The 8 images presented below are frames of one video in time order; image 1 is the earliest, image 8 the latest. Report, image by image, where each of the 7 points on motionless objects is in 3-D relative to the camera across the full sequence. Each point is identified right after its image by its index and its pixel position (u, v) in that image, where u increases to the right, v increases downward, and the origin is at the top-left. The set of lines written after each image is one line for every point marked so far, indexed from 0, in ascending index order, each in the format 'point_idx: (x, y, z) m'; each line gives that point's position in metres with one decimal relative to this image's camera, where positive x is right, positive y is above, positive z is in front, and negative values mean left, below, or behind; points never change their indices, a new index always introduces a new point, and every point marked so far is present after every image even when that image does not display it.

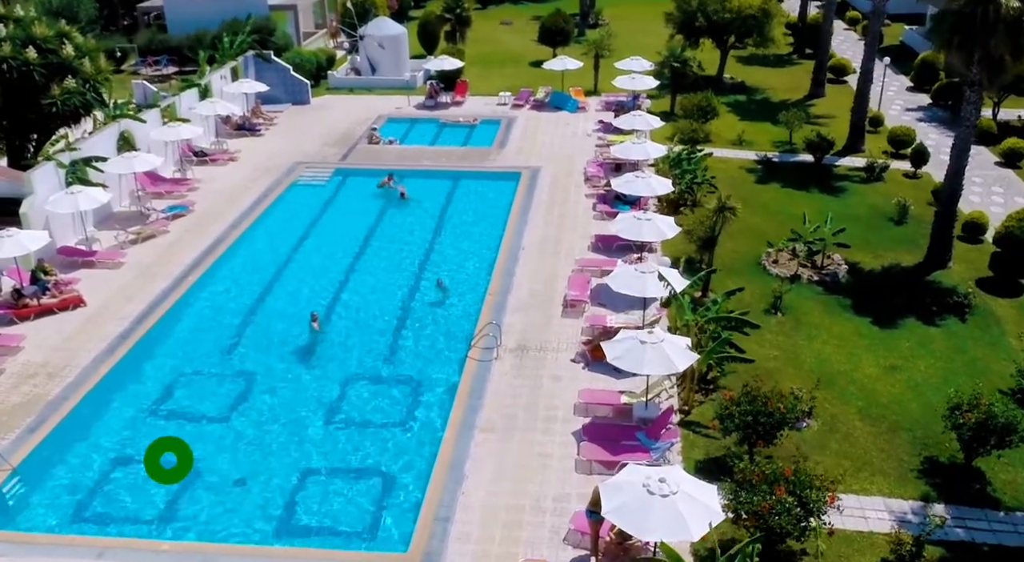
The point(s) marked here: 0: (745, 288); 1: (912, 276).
0: (+5.2, -0.2, +18.6) m
1: (+9.4, +0.1, +19.5) m
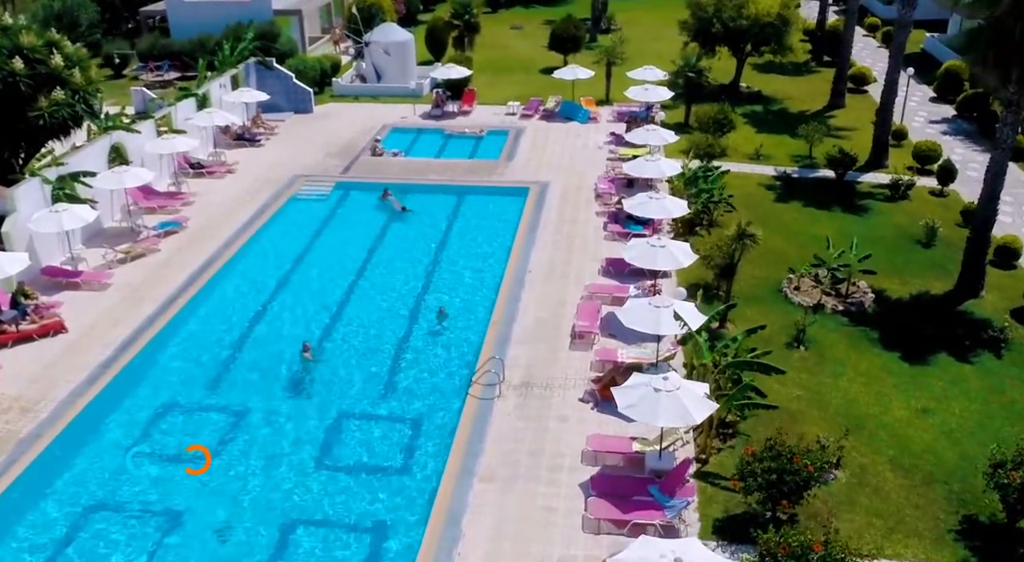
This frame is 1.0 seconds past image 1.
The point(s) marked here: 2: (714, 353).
0: (+5.3, -0.8, +17.5) m
1: (+9.5, -0.6, +18.3) m
2: (+3.5, -1.3, +14.5) m
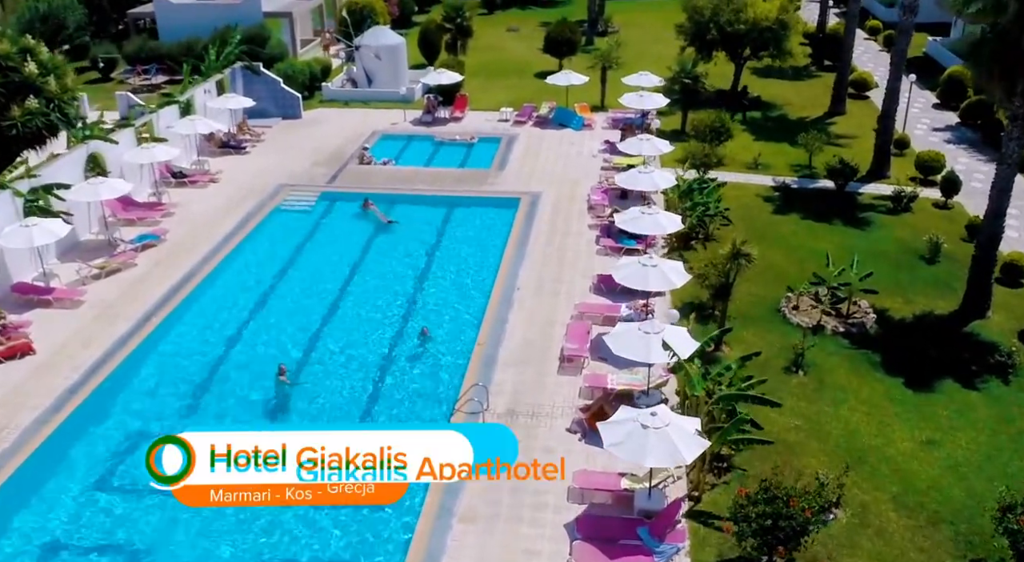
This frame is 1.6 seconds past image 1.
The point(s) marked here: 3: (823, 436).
0: (+5.1, -1.2, +16.8) m
1: (+9.2, -1.0, +17.6) m
2: (+3.3, -1.7, +13.8) m
3: (+5.3, -2.6, +14.1) m
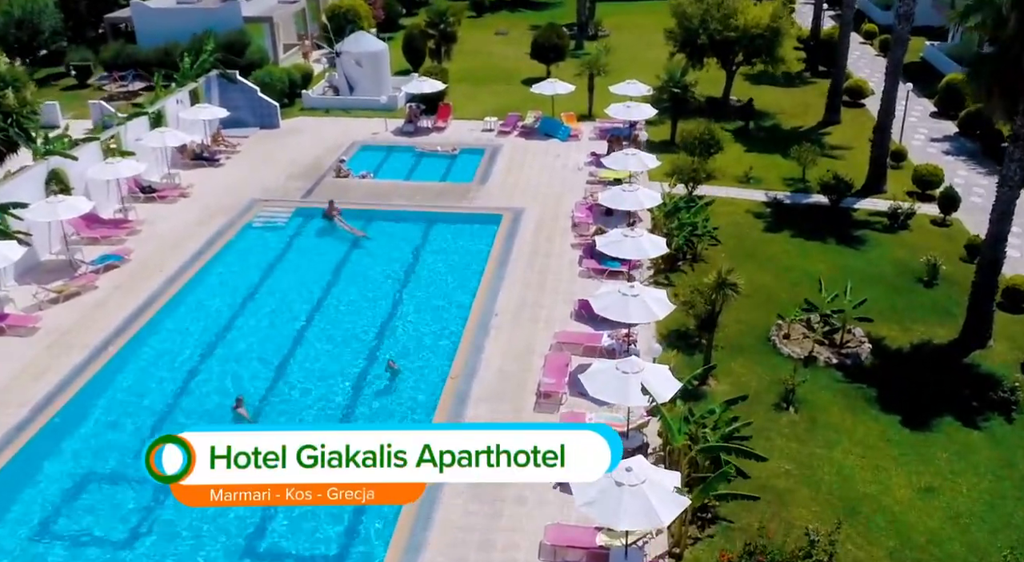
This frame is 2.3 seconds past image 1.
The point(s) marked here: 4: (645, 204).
0: (+4.6, -1.8, +15.9) m
1: (+8.7, -1.6, +16.7) m
2: (+2.8, -2.3, +12.9) m
3: (+4.8, -3.2, +13.2) m
4: (+3.2, +1.8, +19.9) m
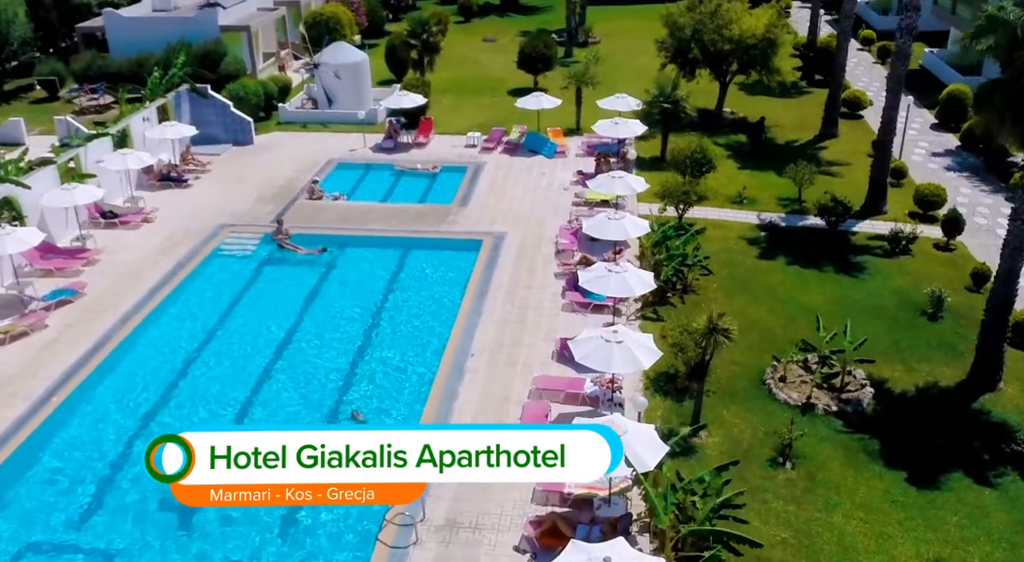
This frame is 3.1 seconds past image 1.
0: (+4.1, -2.6, +14.7) m
1: (+8.3, -2.3, +15.5) m
2: (+2.3, -3.0, +11.7) m
3: (+4.4, -4.0, +12.0) m
4: (+2.7, +1.1, +18.7) m
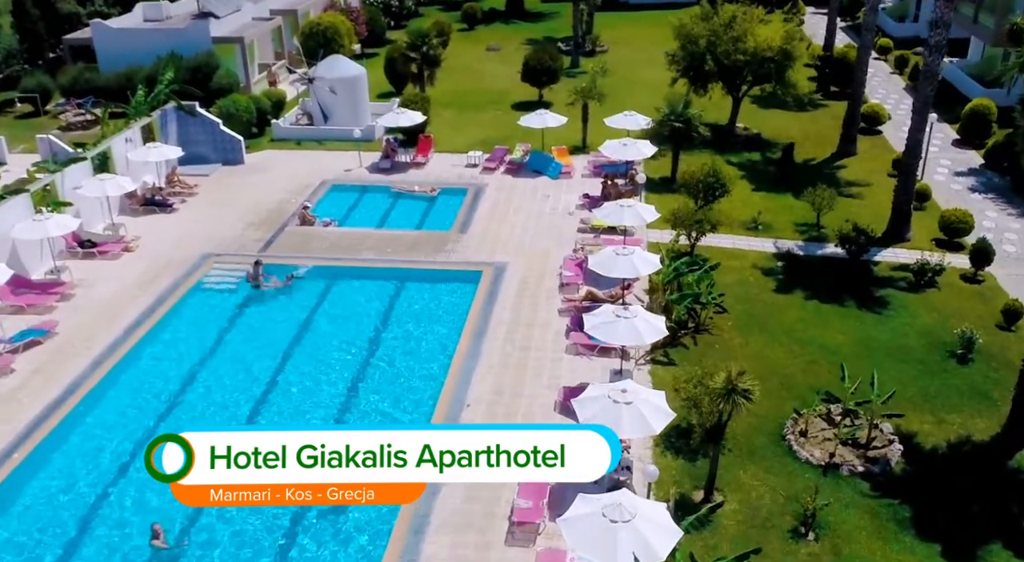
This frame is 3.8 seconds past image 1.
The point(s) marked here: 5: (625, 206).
0: (+4.1, -3.4, +13.5) m
1: (+8.2, -3.1, +14.2) m
2: (+2.3, -3.9, +10.4) m
3: (+4.3, -4.8, +10.7) m
4: (+2.7, +0.2, +17.4) m
5: (+2.7, +1.8, +19.9) m
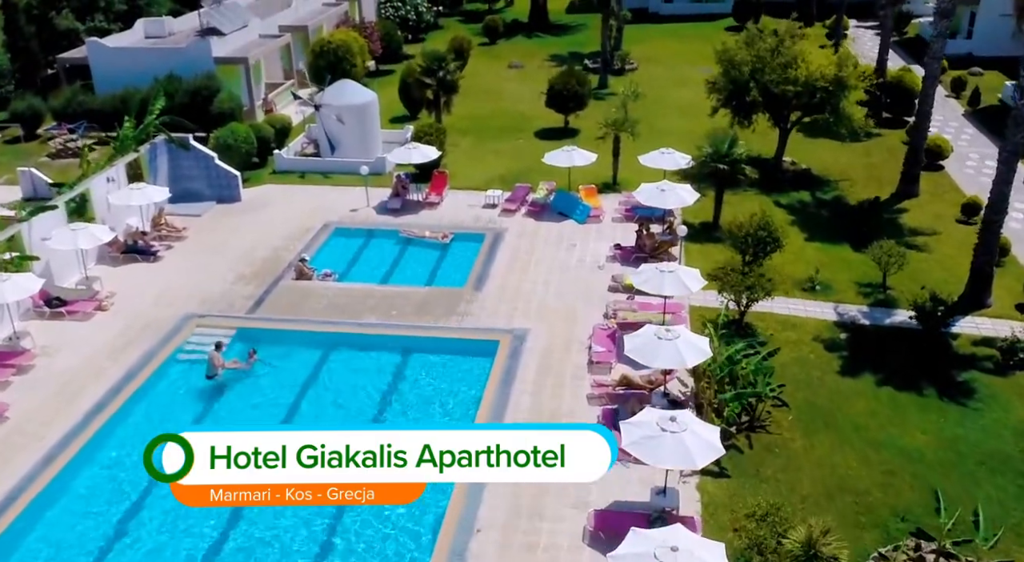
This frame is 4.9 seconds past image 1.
0: (+4.3, -5.0, +10.7) m
1: (+8.5, -4.8, +11.4) m
2: (+2.5, -5.5, +7.7) m
3: (+4.5, -6.4, +8.0) m
4: (+3.1, -1.4, +14.7) m
5: (+3.2, +0.2, +17.2) m
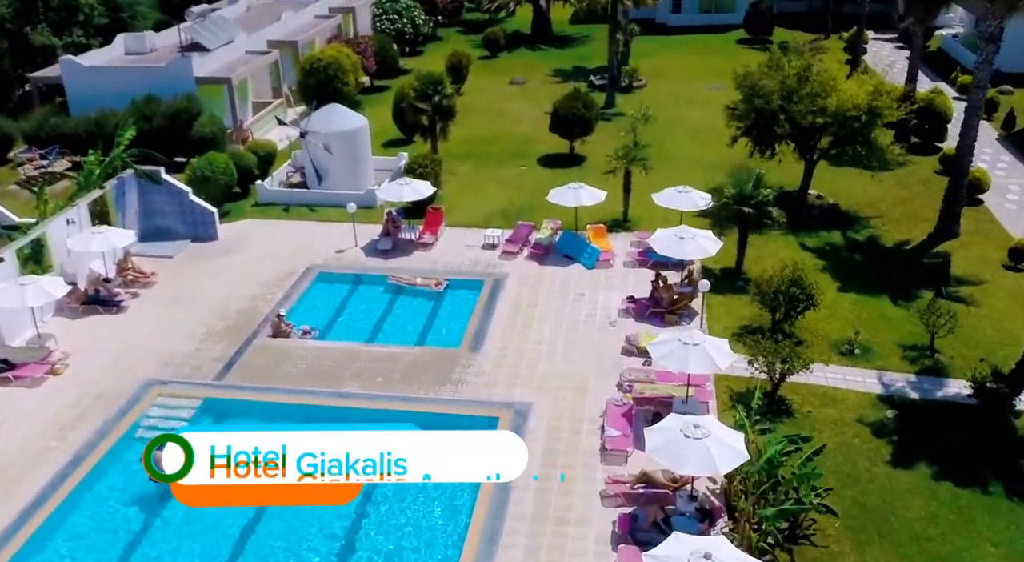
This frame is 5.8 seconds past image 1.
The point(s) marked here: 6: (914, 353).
0: (+4.3, -6.3, +8.5) m
1: (+8.5, -6.1, +9.2) m
2: (+2.4, -6.8, +5.6) m
3: (+4.5, -7.7, +5.8) m
4: (+3.1, -2.7, +12.5) m
5: (+3.2, -1.1, +15.1) m
6: (+8.5, -1.5, +17.6) m
